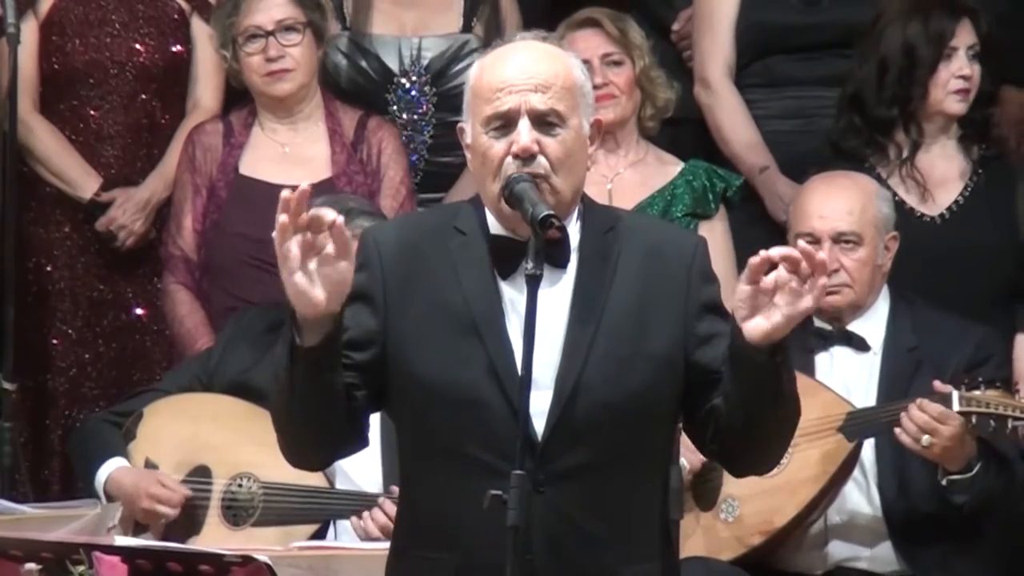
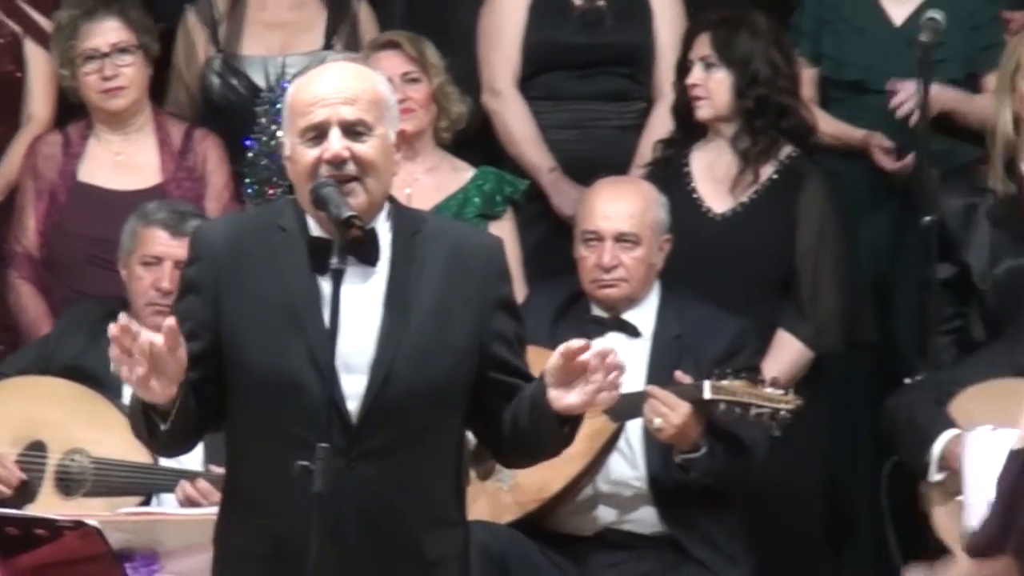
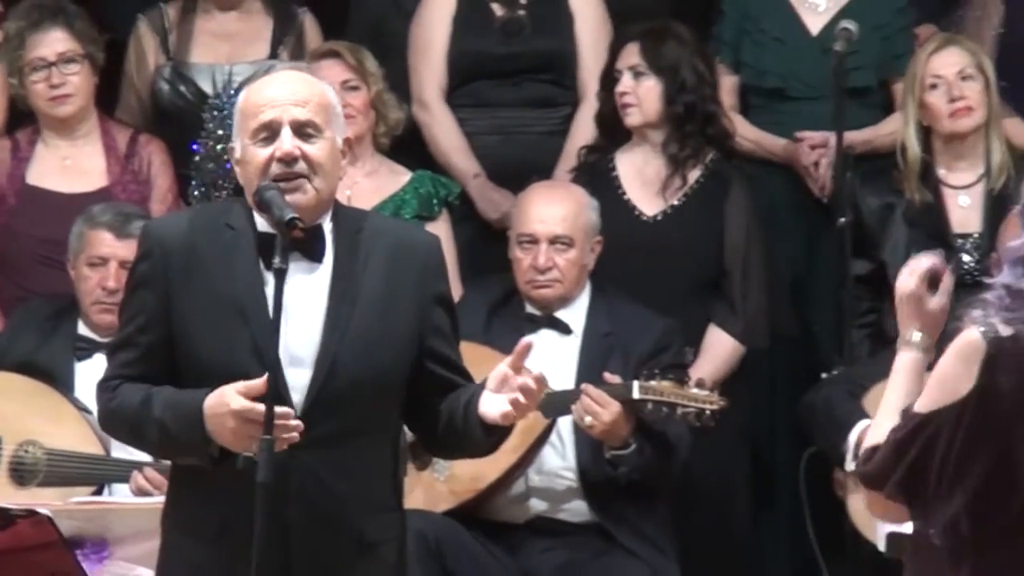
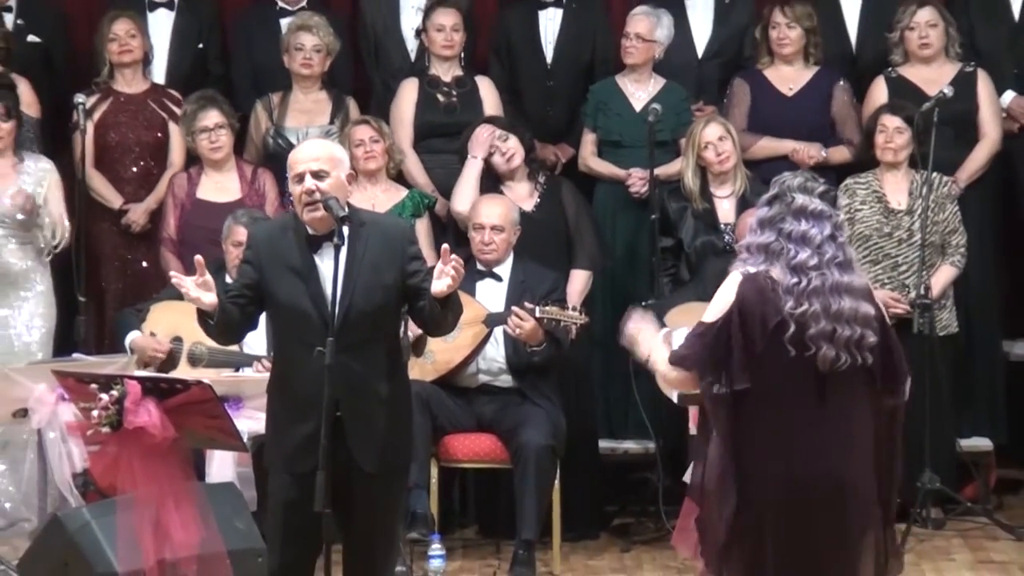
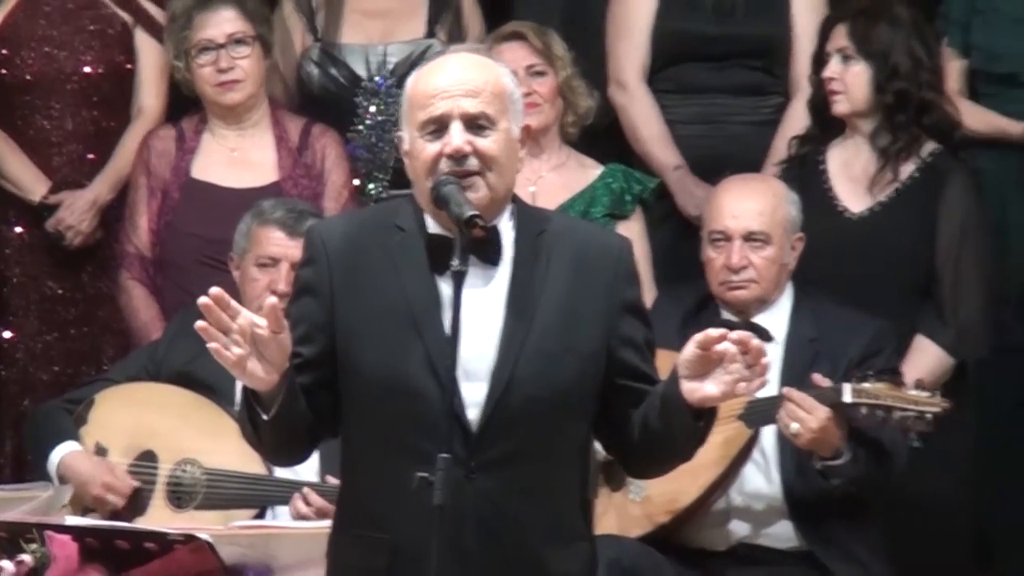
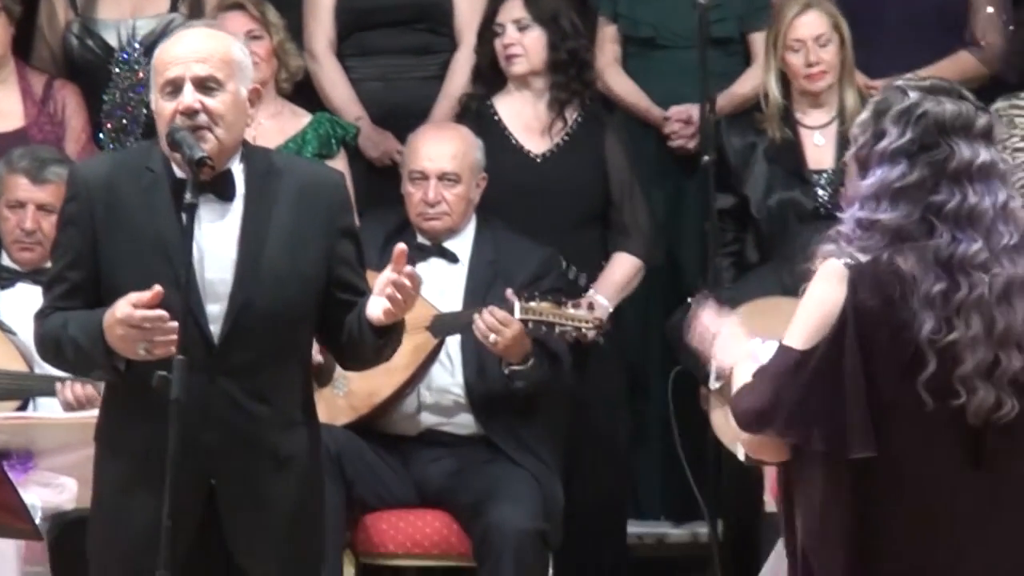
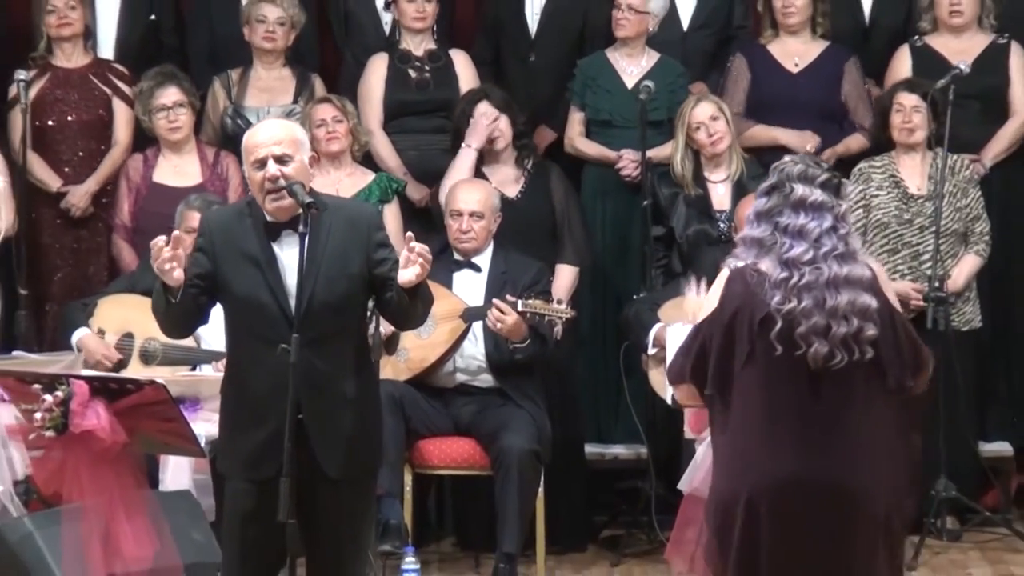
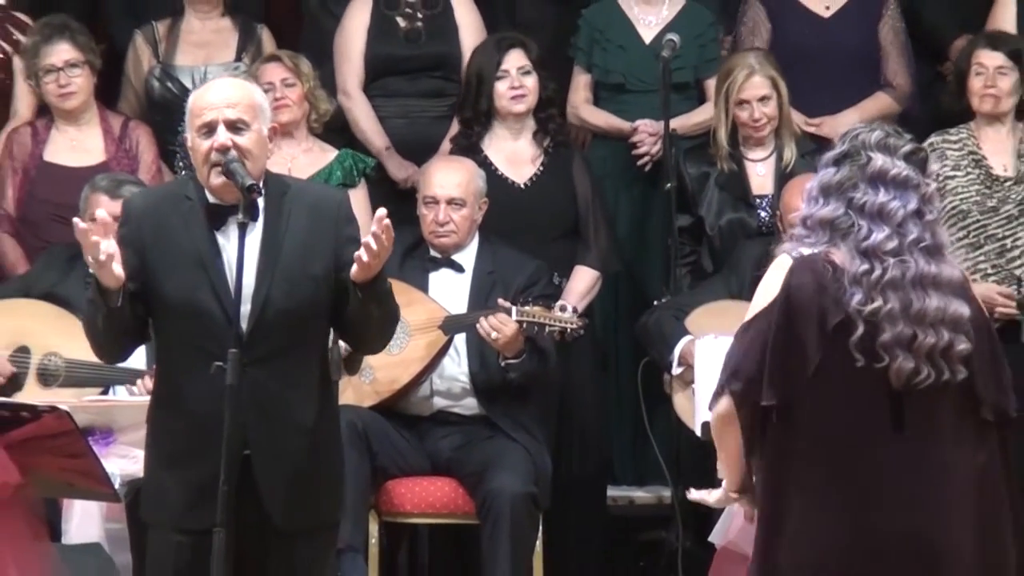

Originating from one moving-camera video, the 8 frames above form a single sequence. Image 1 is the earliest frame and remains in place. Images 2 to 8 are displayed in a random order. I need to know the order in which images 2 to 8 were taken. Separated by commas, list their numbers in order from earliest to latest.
5, 2, 3, 6, 8, 7, 4
